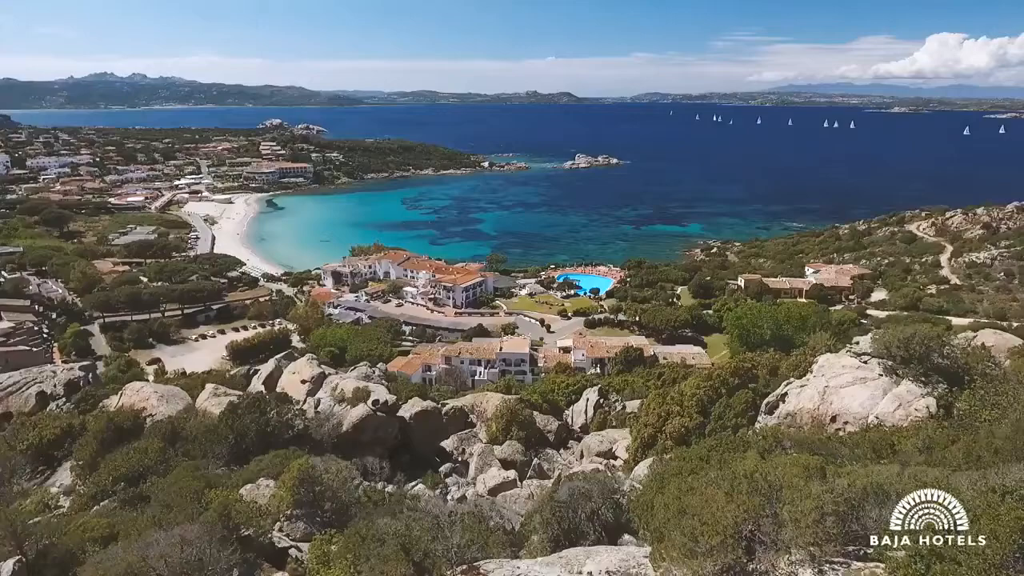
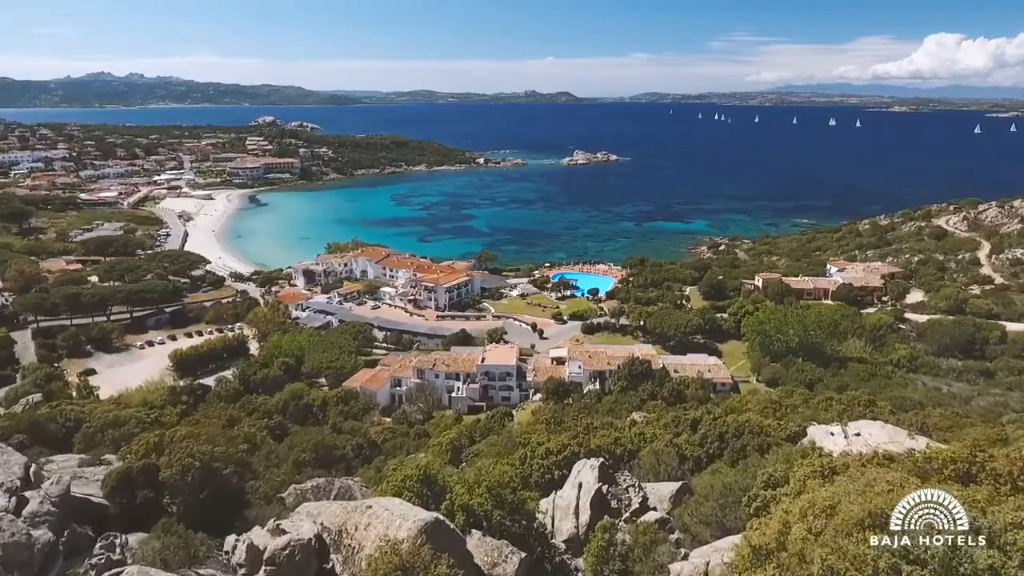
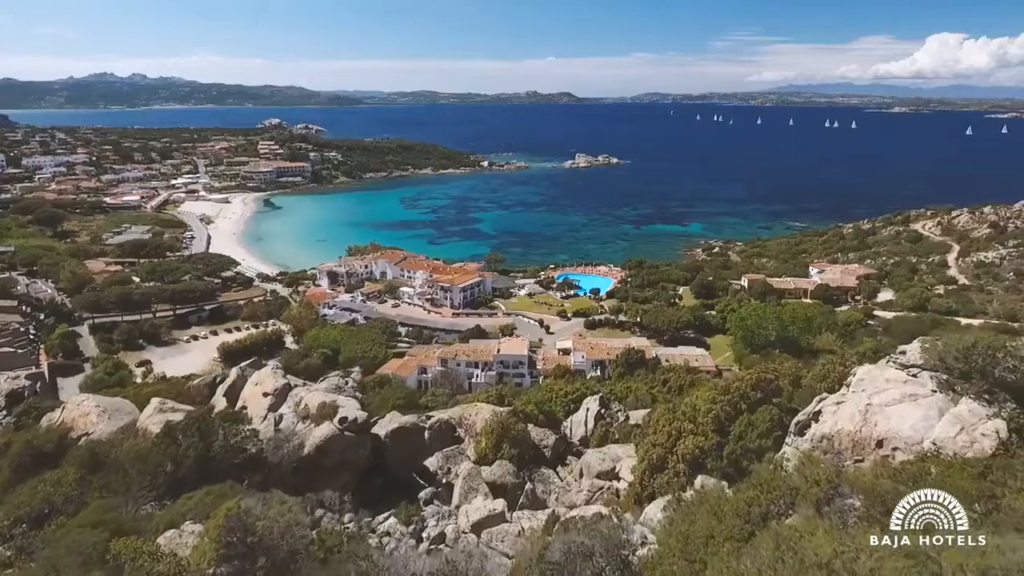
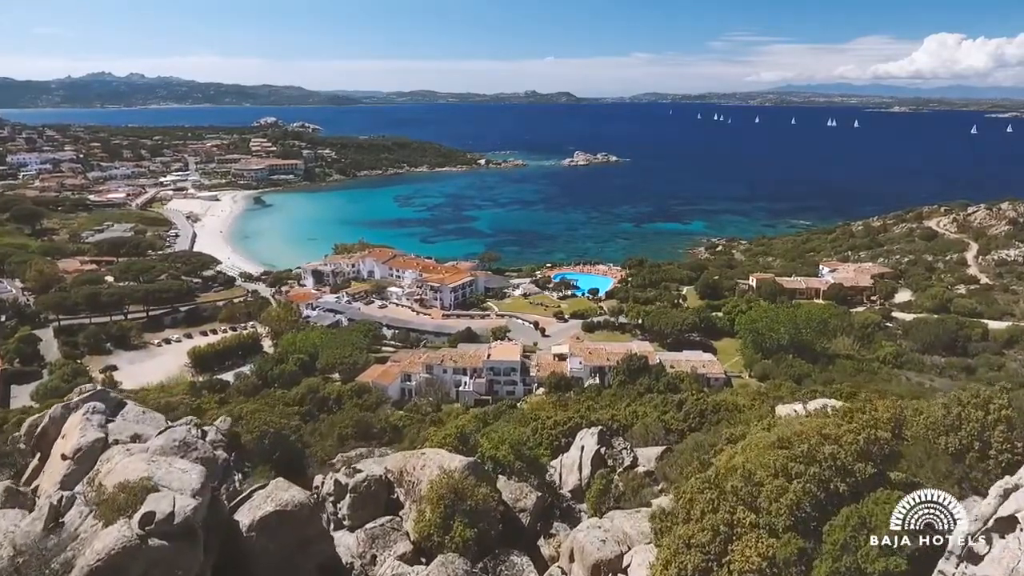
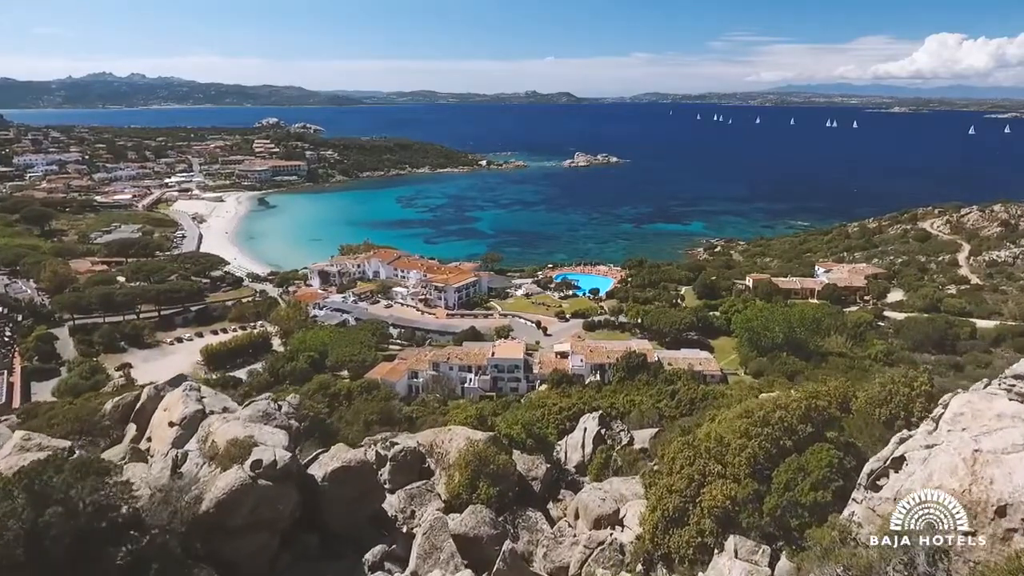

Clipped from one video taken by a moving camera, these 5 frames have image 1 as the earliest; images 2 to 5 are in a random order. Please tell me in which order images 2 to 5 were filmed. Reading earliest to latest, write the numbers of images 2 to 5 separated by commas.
3, 5, 4, 2
